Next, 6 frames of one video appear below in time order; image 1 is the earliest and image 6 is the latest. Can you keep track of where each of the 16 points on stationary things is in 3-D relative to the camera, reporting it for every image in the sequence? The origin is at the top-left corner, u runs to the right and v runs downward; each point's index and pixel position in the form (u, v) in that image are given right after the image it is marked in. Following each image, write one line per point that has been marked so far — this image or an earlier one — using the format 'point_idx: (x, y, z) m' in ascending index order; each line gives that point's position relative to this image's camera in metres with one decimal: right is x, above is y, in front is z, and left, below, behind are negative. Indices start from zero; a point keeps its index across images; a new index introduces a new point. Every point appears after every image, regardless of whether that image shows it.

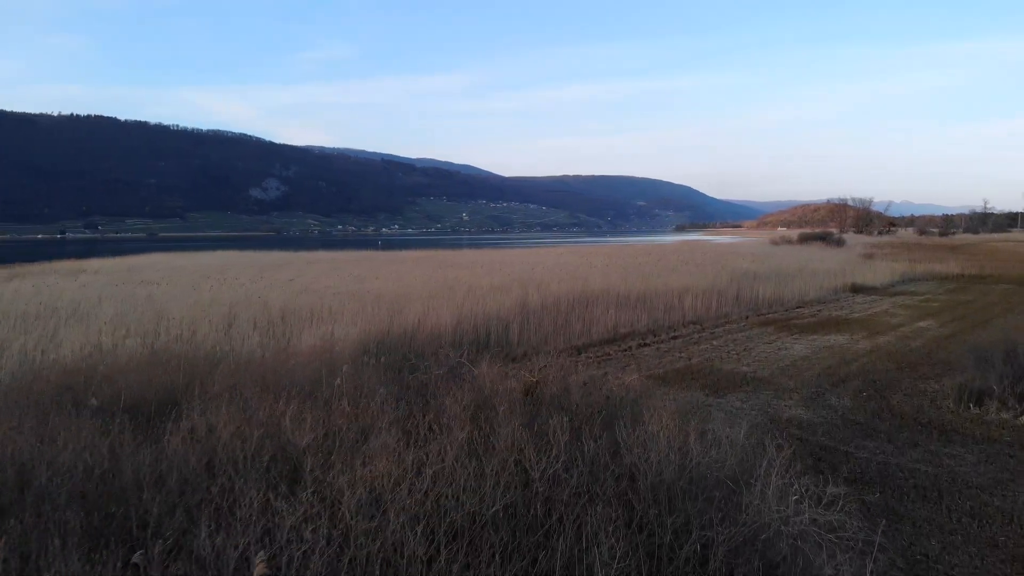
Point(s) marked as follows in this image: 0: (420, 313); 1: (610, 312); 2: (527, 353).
0: (-1.0, -0.3, +9.2) m
1: (+1.3, -0.3, +11.0) m
2: (+0.1, -0.7, +8.4) m
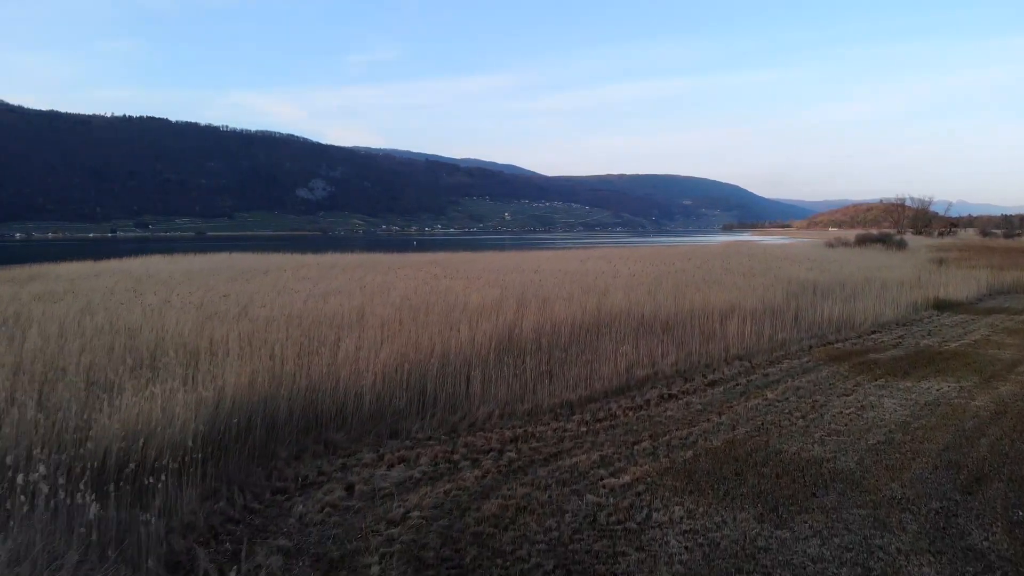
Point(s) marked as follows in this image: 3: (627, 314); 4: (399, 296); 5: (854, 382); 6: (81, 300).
0: (-1.3, -0.5, +6.6) m
1: (+1.1, -0.6, +8.3) m
2: (-0.1, -0.9, +5.8) m
3: (+1.4, -0.3, +9.9) m
4: (-1.5, -0.1, +10.8) m
5: (+3.1, -0.9, +7.7) m
6: (-5.6, -0.1, +10.9) m
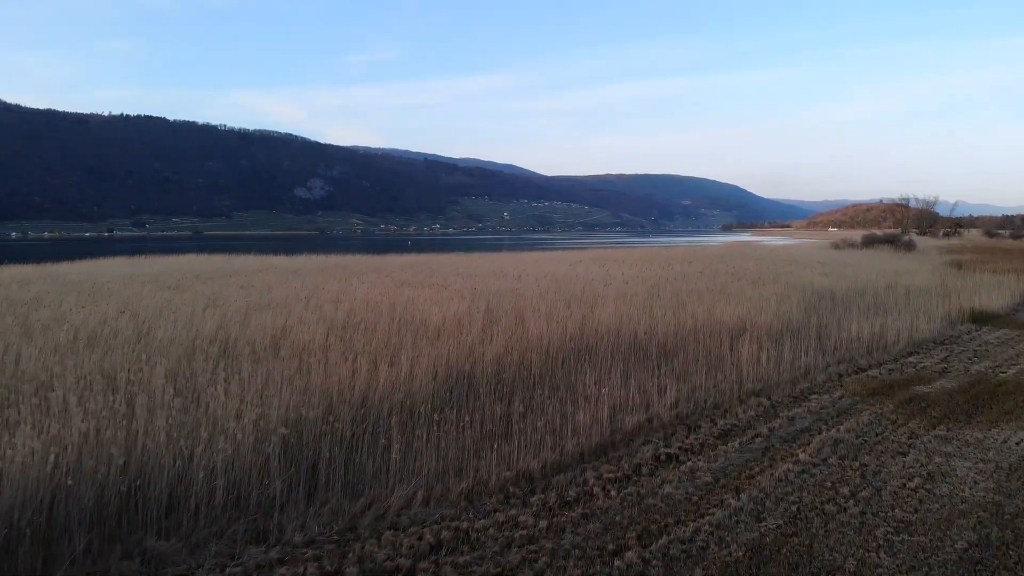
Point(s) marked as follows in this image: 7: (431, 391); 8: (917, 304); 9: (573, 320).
0: (-1.6, -0.6, +4.8) m
1: (+0.8, -0.7, +6.5) m
2: (-0.5, -1.1, +4.0) m
3: (+1.0, -0.5, +8.2) m
4: (-1.8, -0.3, +9.0) m
5: (+2.8, -1.0, +5.9) m
6: (-5.9, -0.3, +9.1) m
7: (-0.5, -0.7, +5.5) m
8: (+6.2, -0.2, +12.7) m
9: (+0.7, -0.3, +8.7) m
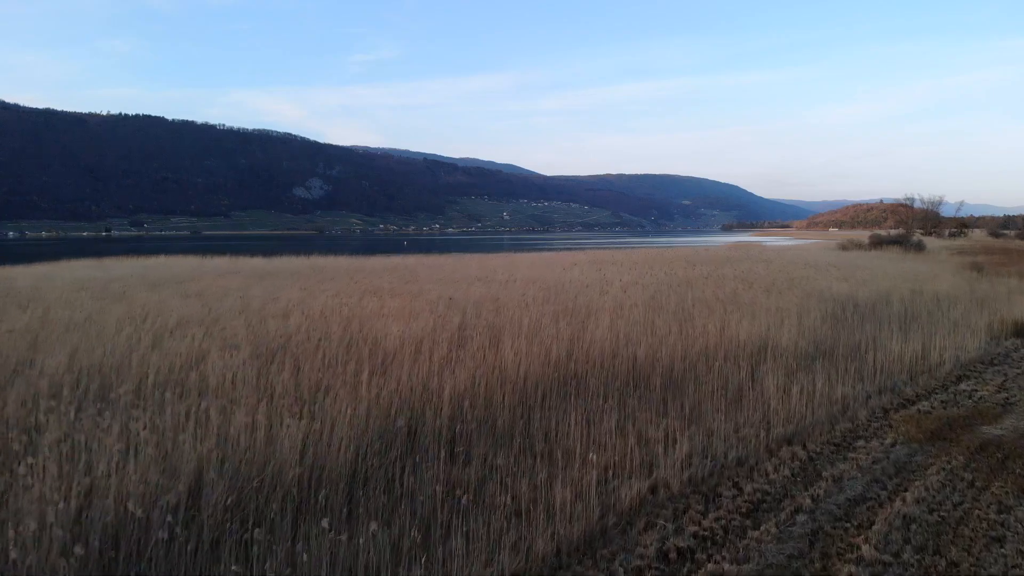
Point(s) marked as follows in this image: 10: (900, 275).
0: (-1.8, -0.8, +3.4) m
1: (+0.6, -0.8, +5.0) m
2: (-0.7, -1.2, +2.5) m
3: (+0.8, -0.6, +6.7) m
4: (-2.0, -0.4, +7.6) m
5: (+2.6, -1.1, +4.5) m
6: (-6.1, -0.4, +7.7) m
7: (-0.8, -0.8, +4.0) m
8: (+5.9, -0.4, +11.3) m
9: (+0.4, -0.4, +7.3) m
10: (+8.7, +0.3, +18.8) m
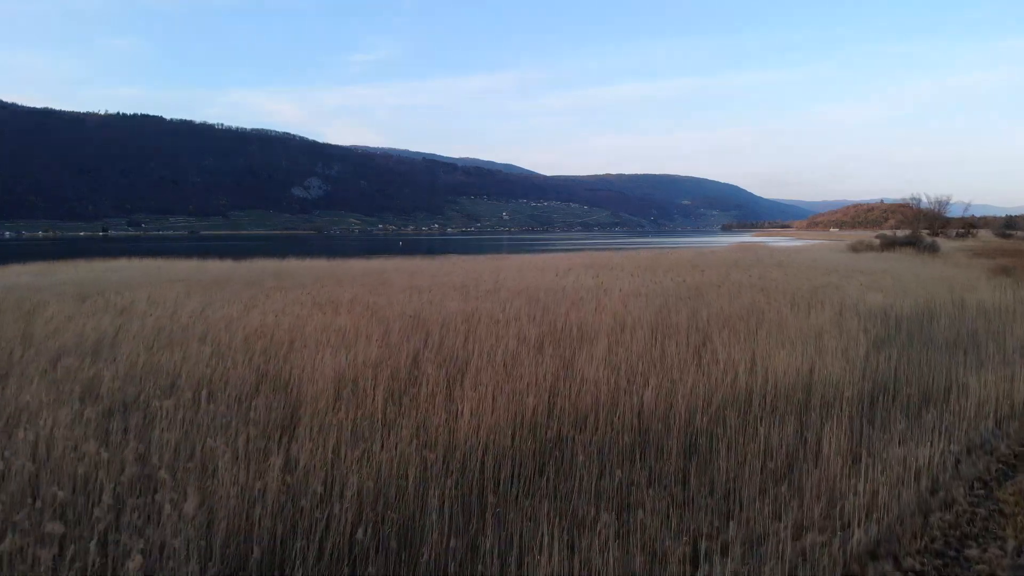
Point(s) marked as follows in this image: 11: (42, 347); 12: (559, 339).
0: (-2.1, -0.9, +1.6) m
1: (+0.3, -1.0, +3.2) m
2: (-0.9, -1.3, +0.7) m
3: (+0.6, -0.7, +4.9) m
4: (-2.3, -0.5, +5.8) m
5: (+2.3, -1.3, +2.6) m
6: (-6.4, -0.5, +5.9) m
7: (-1.0, -1.0, +2.2) m
8: (+5.7, -0.5, +9.5) m
9: (+0.2, -0.6, +5.4) m
10: (+8.4, +0.1, +17.0) m
11: (-3.8, -0.5, +6.5) m
12: (+0.4, -0.5, +7.0) m
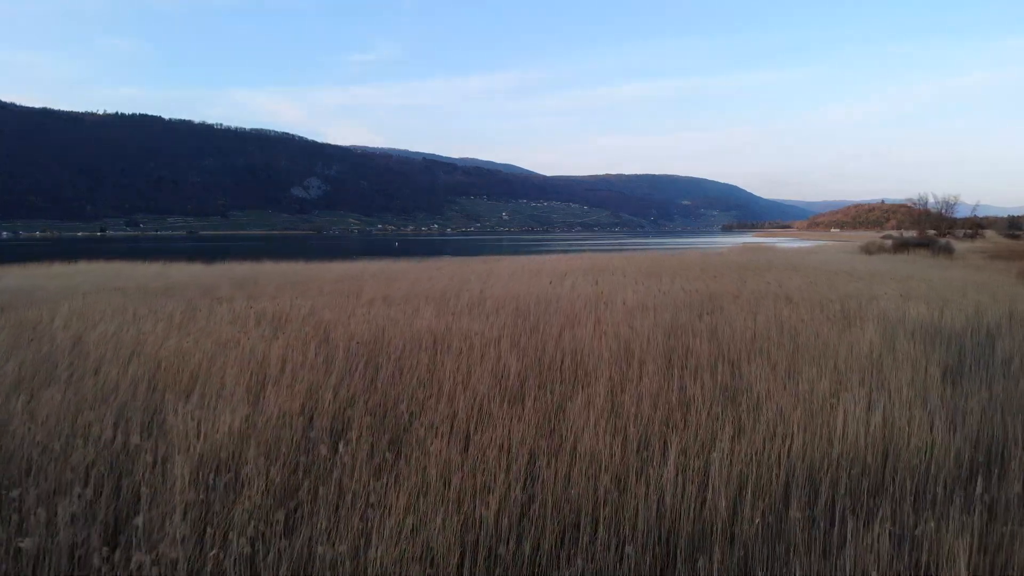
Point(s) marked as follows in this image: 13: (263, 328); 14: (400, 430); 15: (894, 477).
0: (-2.2, -1.0, -0.1) m
1: (+0.2, -1.1, +1.6) m
2: (-1.1, -1.5, -0.9) m
3: (+0.4, -0.9, +3.2) m
4: (-2.4, -0.7, +4.1) m
5: (+2.2, -1.4, +1.0) m
6: (-6.5, -0.7, +4.2) m
7: (-1.2, -1.1, +0.6) m
8: (+5.5, -0.7, +7.8) m
9: (0.0, -0.7, +3.8) m
10: (+8.3, 0.0, +15.4) m
11: (-4.0, -0.6, +4.8) m
12: (+0.2, -0.6, +5.3) m
13: (-2.3, -0.4, +7.3) m
14: (-0.5, -0.7, +4.0) m
15: (+1.8, -0.9, +3.9) m
